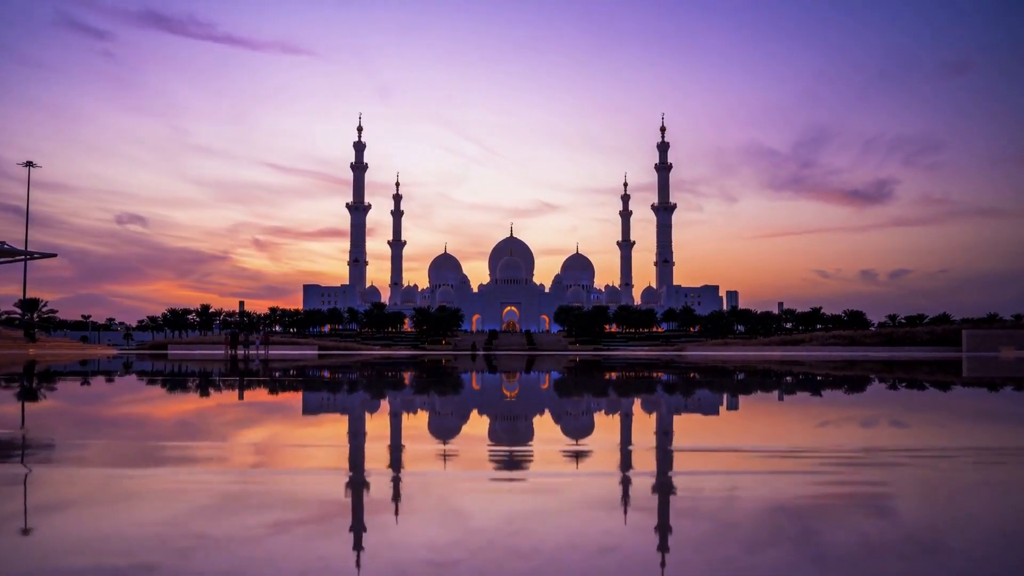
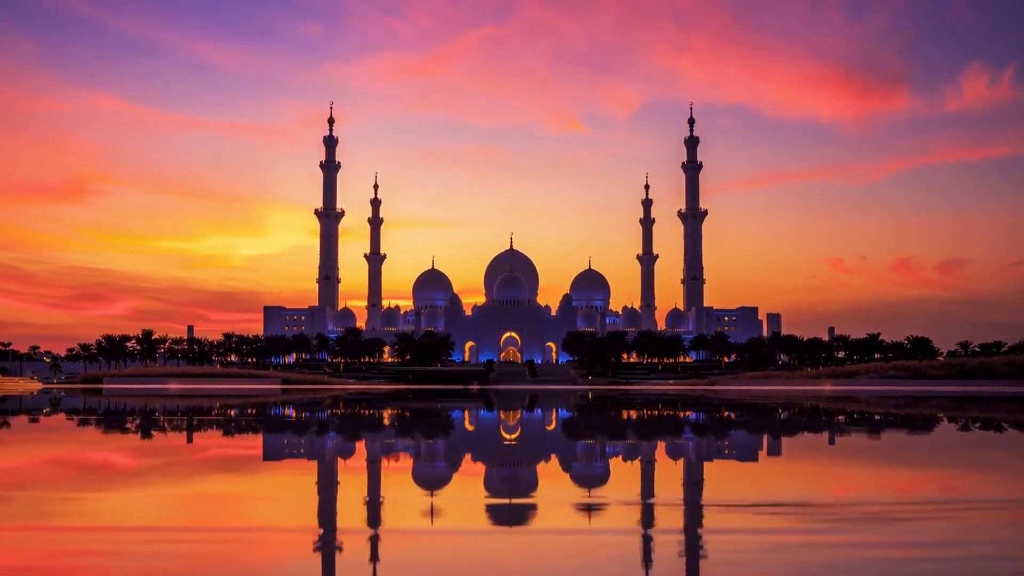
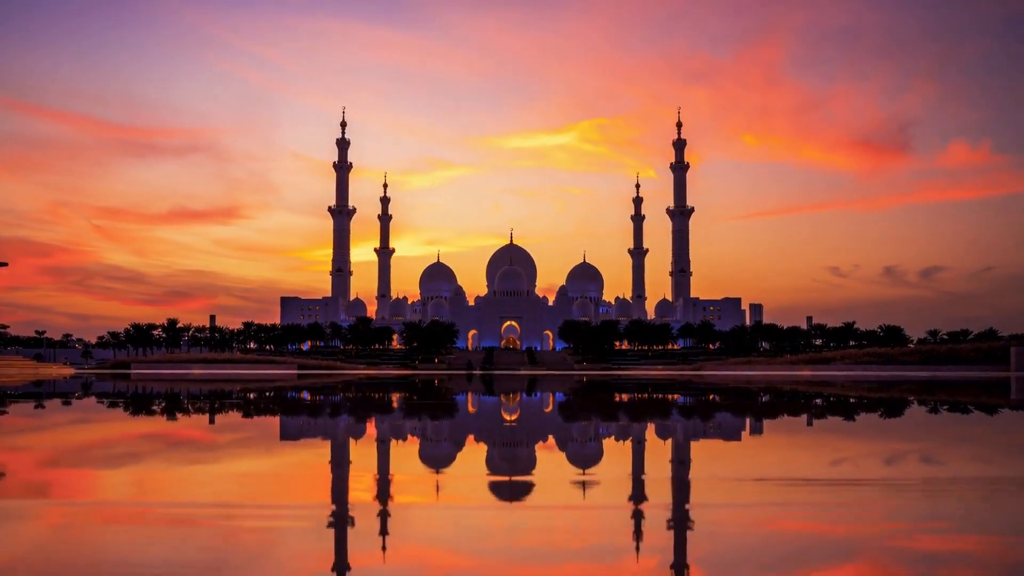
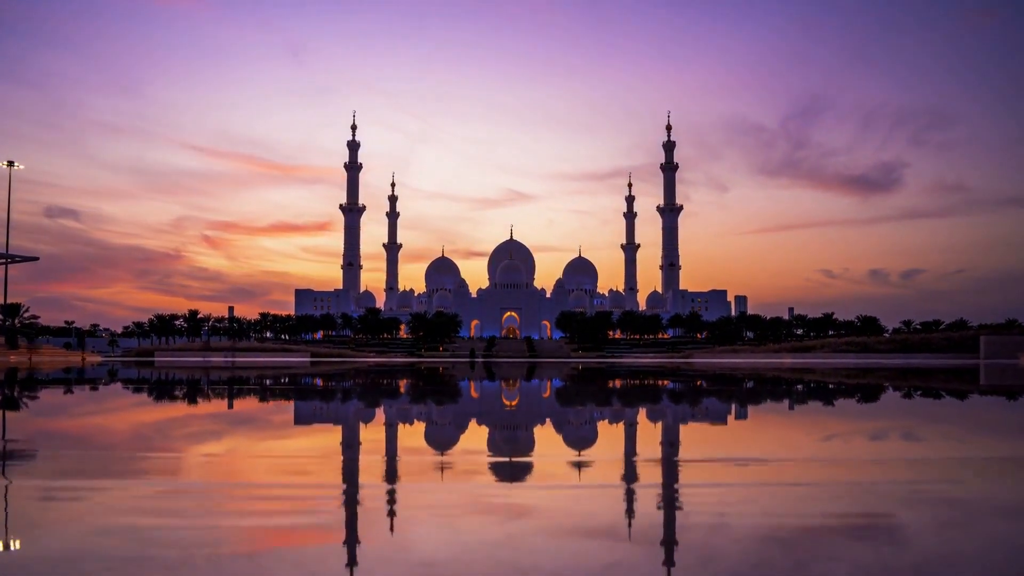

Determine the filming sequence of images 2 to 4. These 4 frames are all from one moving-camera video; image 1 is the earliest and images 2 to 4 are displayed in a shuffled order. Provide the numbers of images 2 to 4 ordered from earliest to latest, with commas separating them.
4, 3, 2
